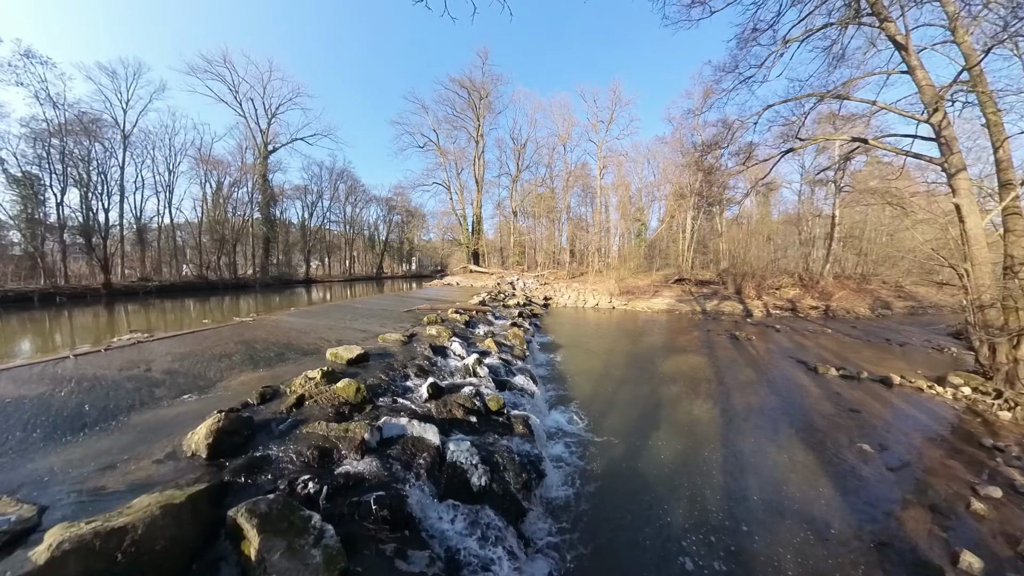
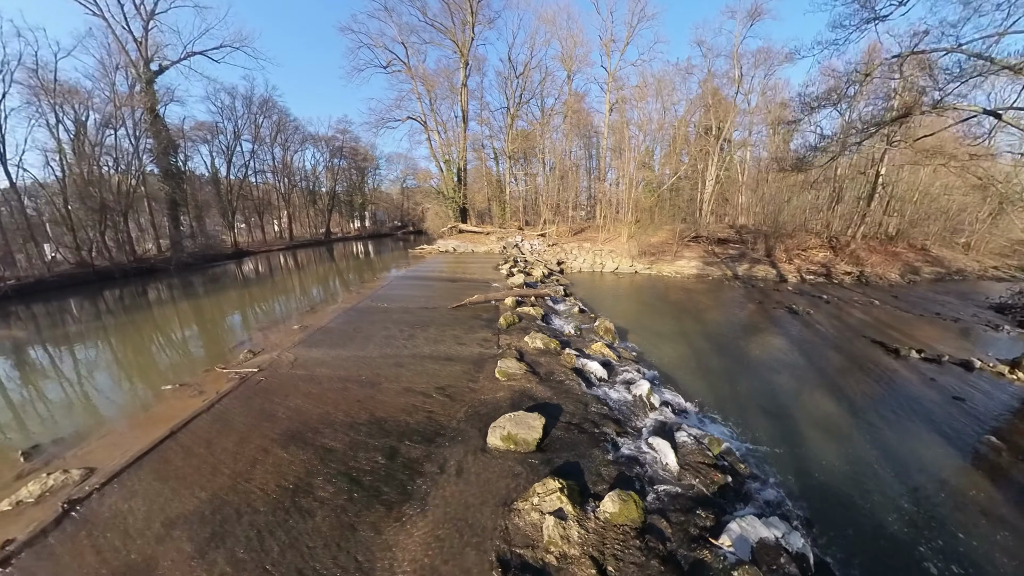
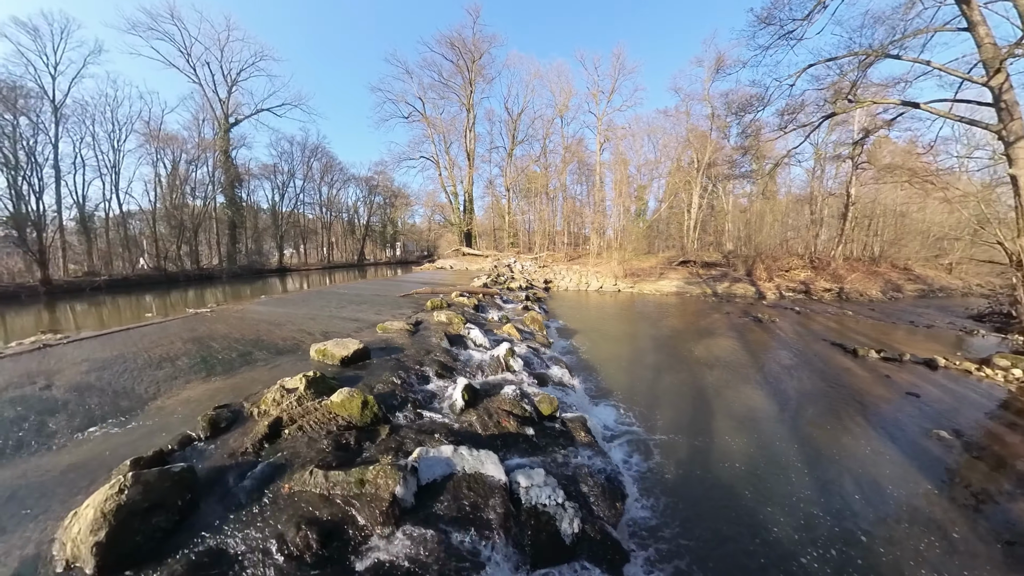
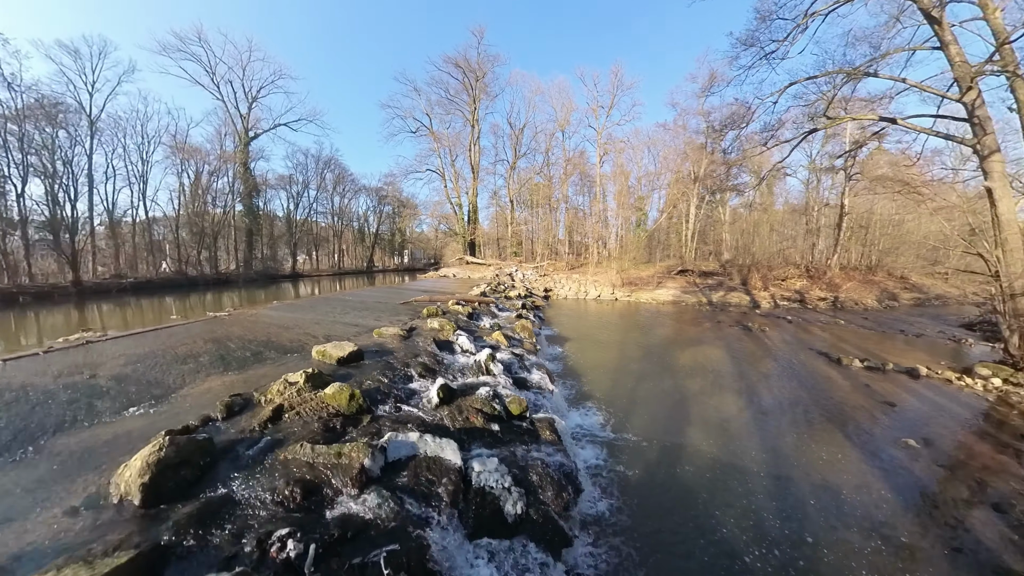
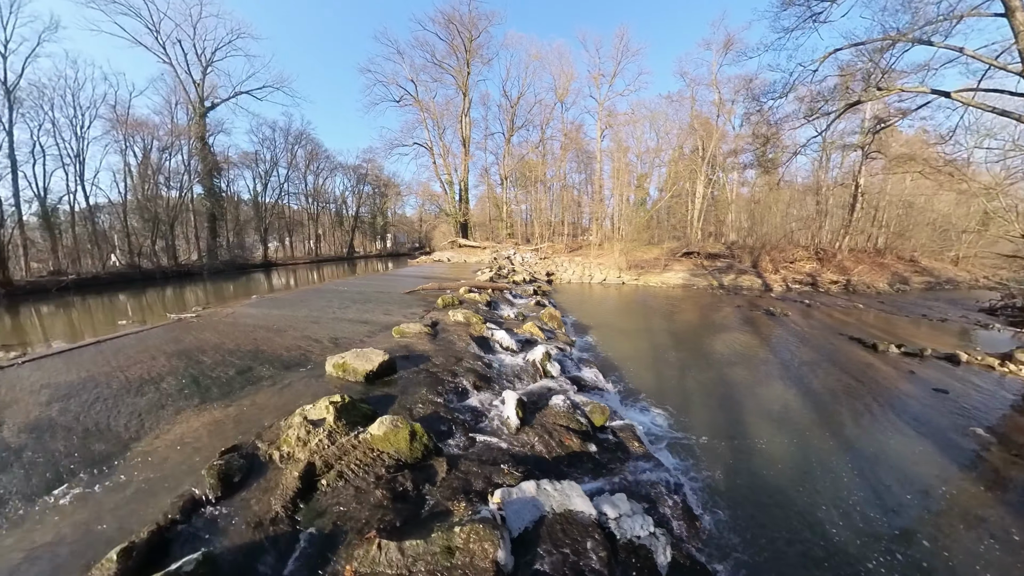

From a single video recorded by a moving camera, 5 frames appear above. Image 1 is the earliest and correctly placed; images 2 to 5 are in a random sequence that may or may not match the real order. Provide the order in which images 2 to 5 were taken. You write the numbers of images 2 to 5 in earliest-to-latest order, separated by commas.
4, 3, 5, 2
